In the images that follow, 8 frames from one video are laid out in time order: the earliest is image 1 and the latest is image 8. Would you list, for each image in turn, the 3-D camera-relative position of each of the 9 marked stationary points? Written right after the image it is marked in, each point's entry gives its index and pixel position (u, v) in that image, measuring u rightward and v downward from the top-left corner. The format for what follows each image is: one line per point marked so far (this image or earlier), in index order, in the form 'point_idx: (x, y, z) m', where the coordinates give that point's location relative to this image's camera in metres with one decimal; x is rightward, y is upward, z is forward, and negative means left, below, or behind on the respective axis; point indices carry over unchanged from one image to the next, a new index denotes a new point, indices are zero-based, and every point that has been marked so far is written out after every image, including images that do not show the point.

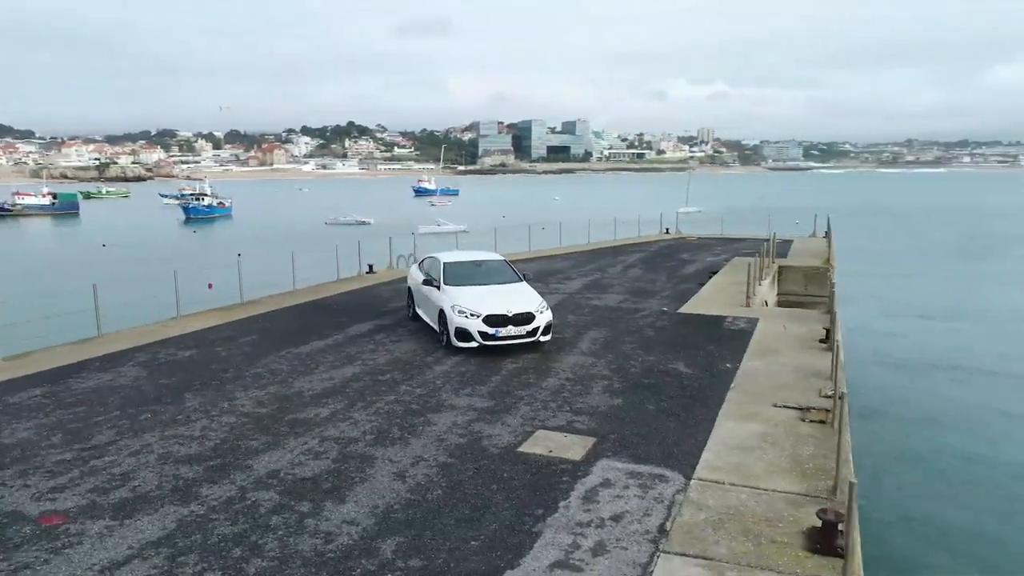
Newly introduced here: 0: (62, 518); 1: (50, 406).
0: (-3.6, -1.9, +6.2) m
1: (-5.6, -1.4, +9.3) m
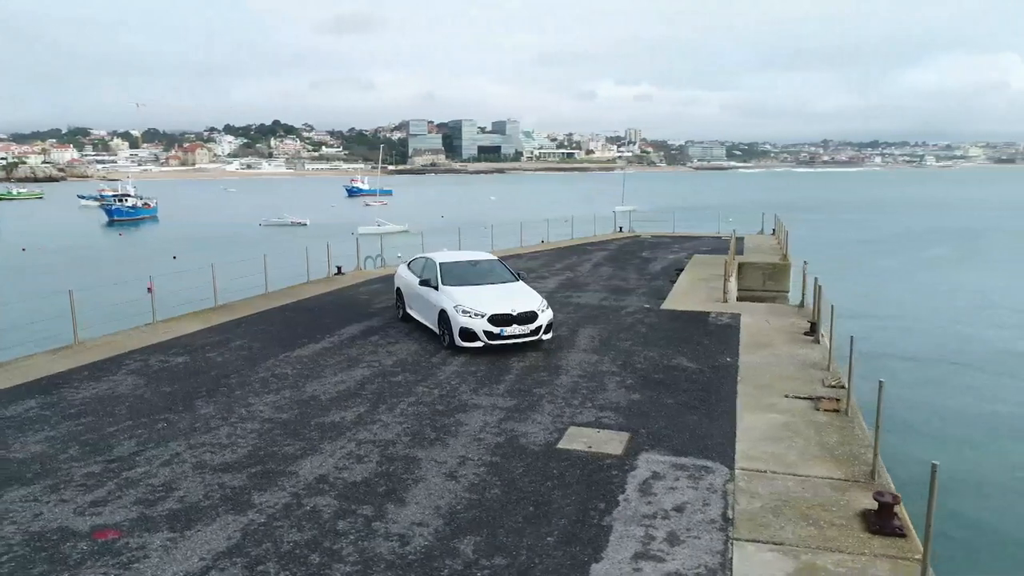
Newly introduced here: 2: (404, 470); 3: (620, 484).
0: (-3.1, -1.9, +6.0) m
1: (-5.3, -1.5, +8.9) m
2: (-1.0, -1.7, +7.2) m
3: (+1.0, -1.8, +6.9) m
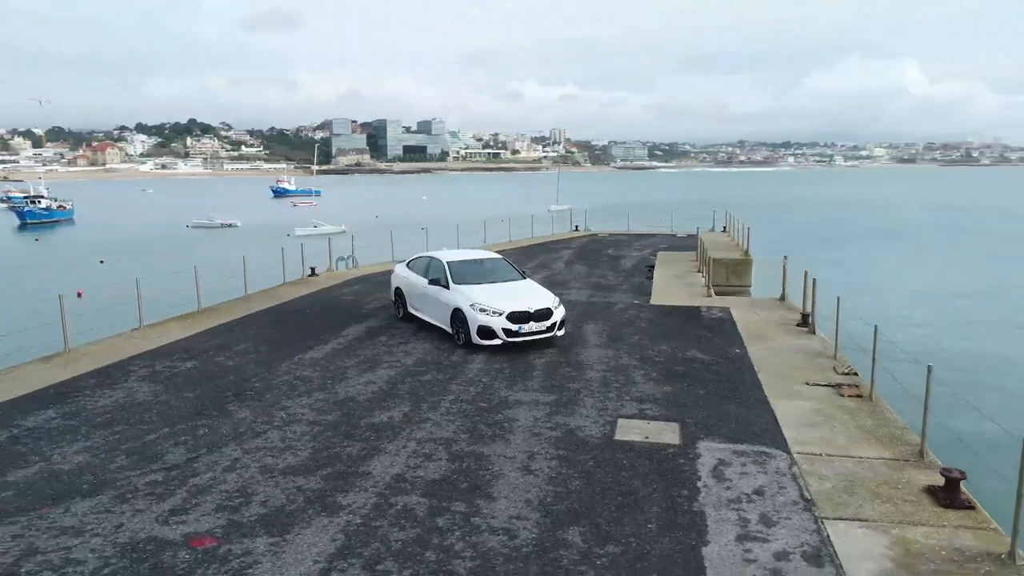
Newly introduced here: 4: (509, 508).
0: (-2.3, -1.9, +5.8) m
1: (-4.8, -1.5, +8.5) m
2: (-0.3, -1.7, +7.2) m
3: (+1.7, -1.7, +7.1) m
4: (0.0, -1.8, +6.4) m
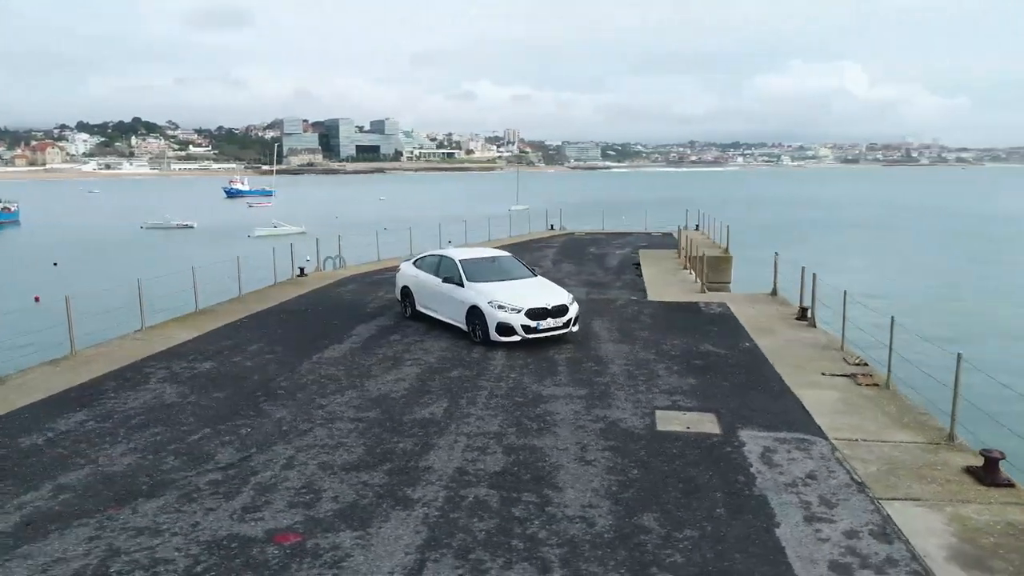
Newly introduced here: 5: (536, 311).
0: (-1.7, -1.9, +5.9) m
1: (-4.3, -1.5, +8.4) m
2: (+0.2, -1.6, +7.4) m
3: (+2.2, -1.6, +7.4) m
4: (+0.6, -1.8, +6.5) m
5: (+0.4, -0.3, +11.7) m
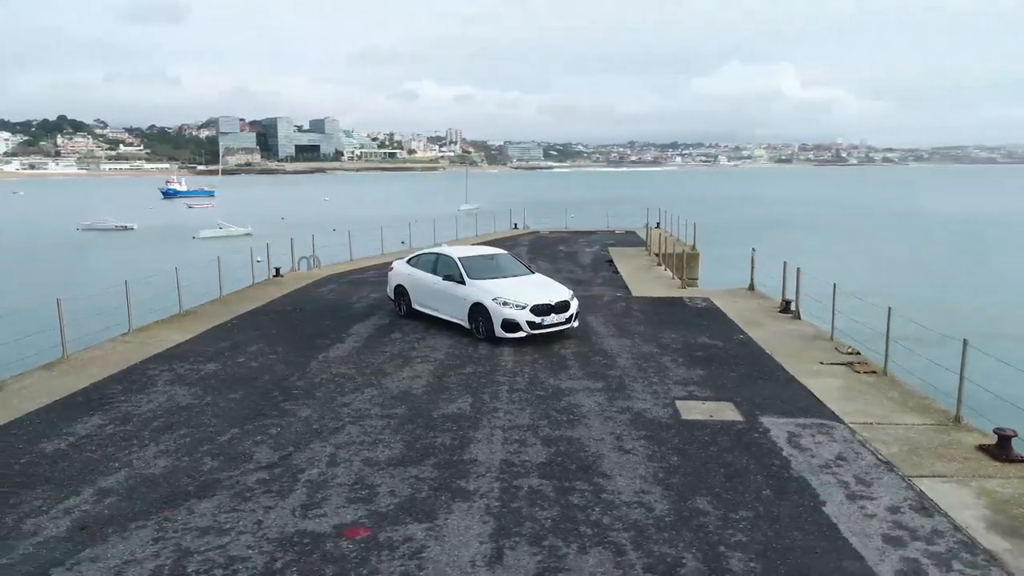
0: (-1.1, -1.9, +5.9) m
1: (-4.0, -1.5, +8.2) m
2: (+0.6, -1.6, +7.5) m
3: (+2.6, -1.6, +7.7) m
4: (+1.0, -1.7, +6.7) m
5: (+0.4, -0.3, +11.8) m
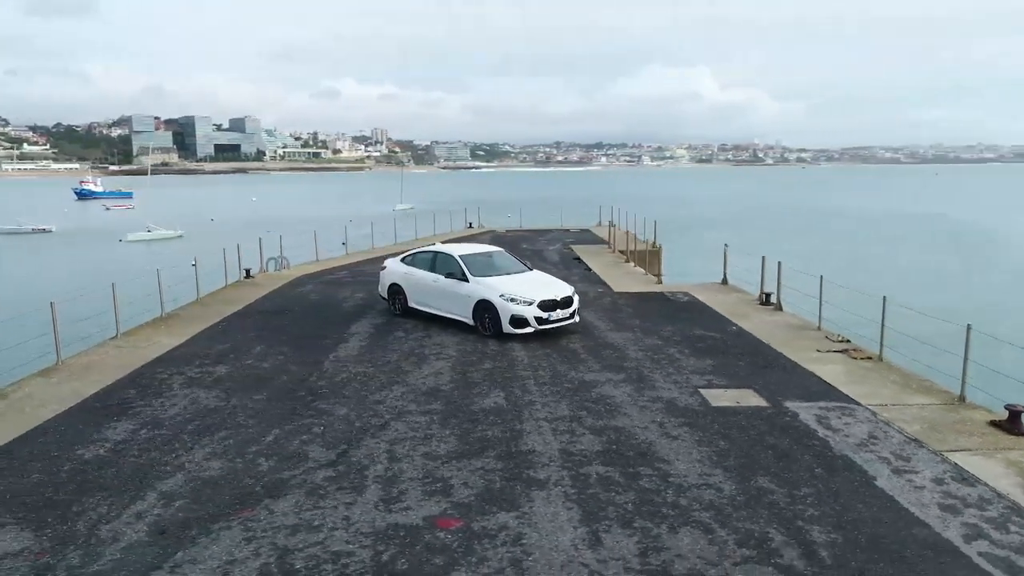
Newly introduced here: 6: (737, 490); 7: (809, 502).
0: (-0.4, -1.8, +6.0) m
1: (-3.5, -1.5, +8.0) m
2: (+1.1, -1.5, +7.8) m
3: (+3.1, -1.5, +8.1) m
4: (+1.6, -1.7, +7.0) m
5: (+0.5, -0.2, +12.1) m
6: (+1.9, -1.7, +6.6) m
7: (+2.5, -1.8, +6.4) m
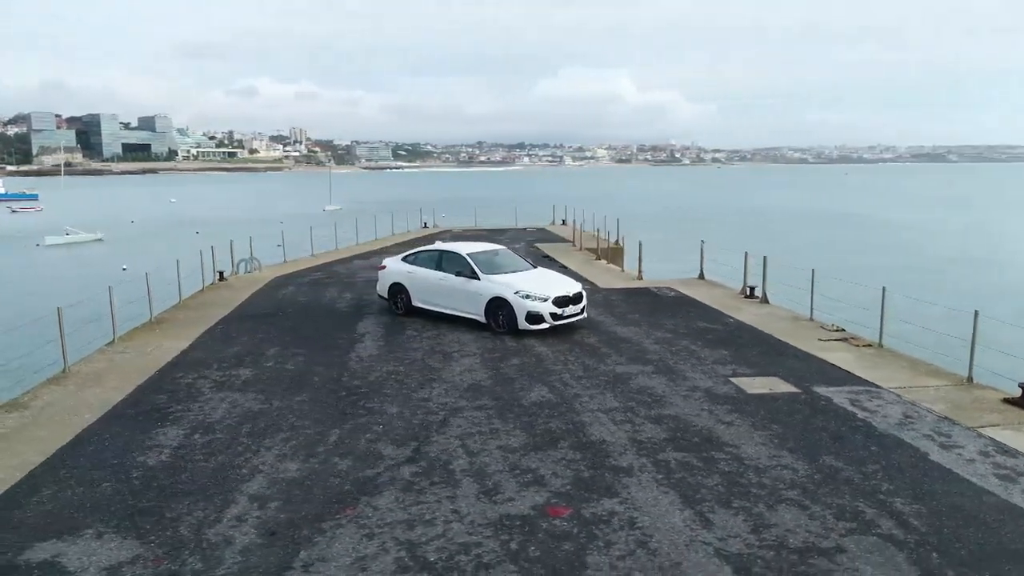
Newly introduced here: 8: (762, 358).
0: (+0.4, -1.8, +6.2) m
1: (-2.8, -1.6, +7.9) m
2: (+1.8, -1.4, +8.1) m
3: (+3.7, -1.4, +8.6) m
4: (+2.4, -1.6, +7.4) m
5: (+0.8, -0.2, +12.3) m
6: (+2.7, -1.7, +7.0) m
7: (+3.3, -1.7, +6.8) m
8: (+3.6, -1.0, +11.0) m
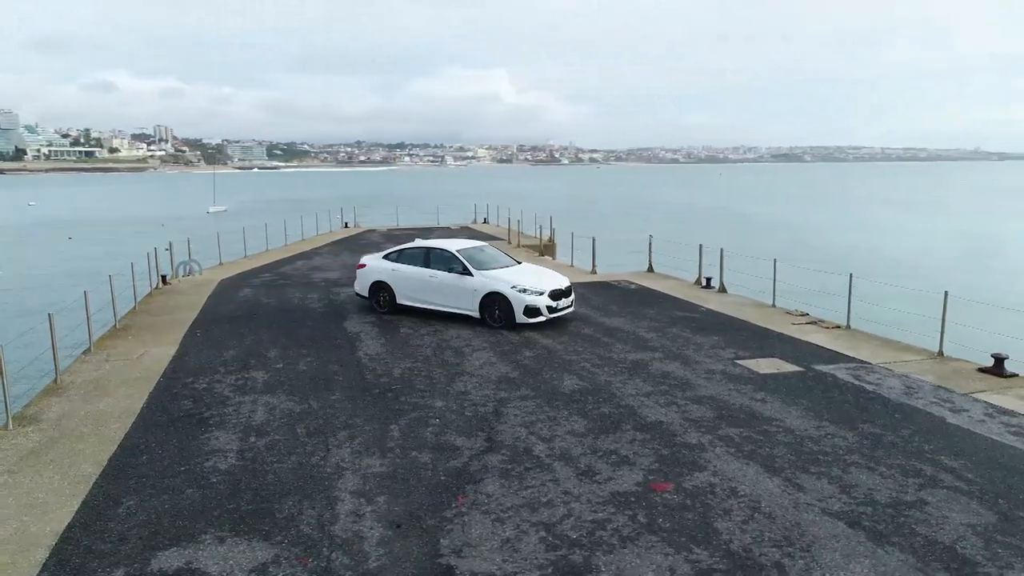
0: (+1.3, -1.7, +6.6) m
1: (-2.1, -1.5, +7.8) m
2: (+2.4, -1.3, +8.7) m
3: (+4.2, -1.2, +9.5) m
4: (+3.1, -1.4, +8.0) m
5: (+0.7, -0.1, +12.6) m
6: (+3.4, -1.5, +7.7) m
7: (+4.0, -1.5, +7.6) m
8: (+3.7, -0.8, +11.8) m
